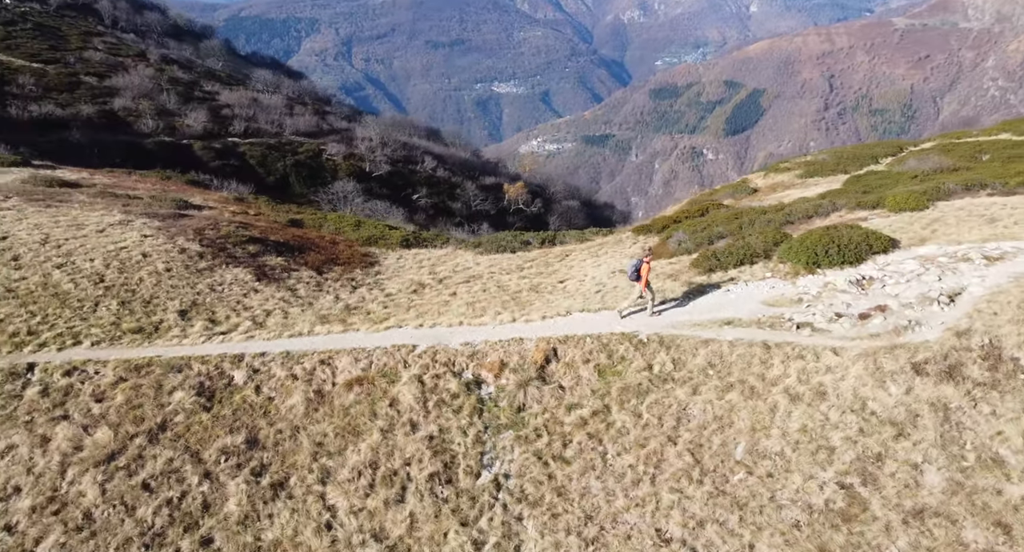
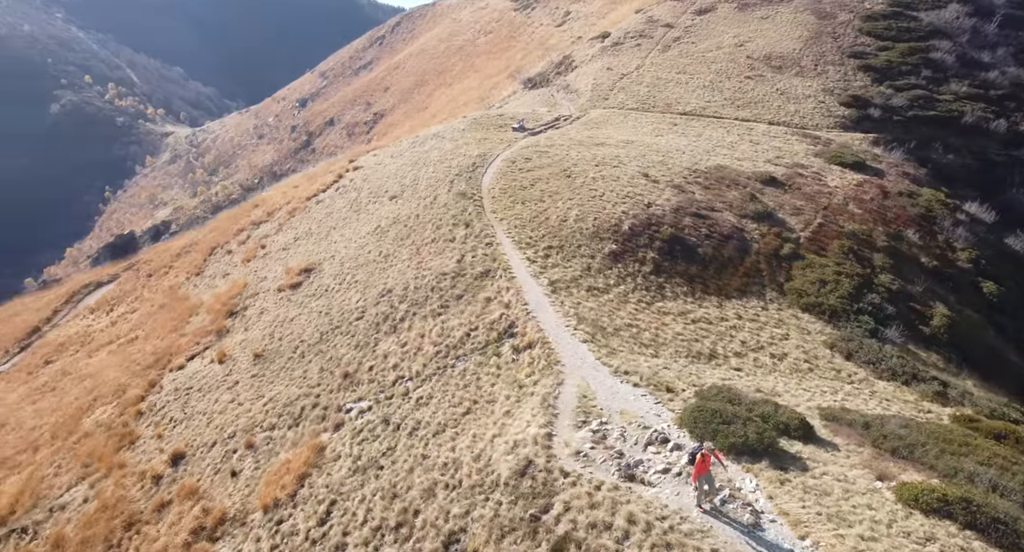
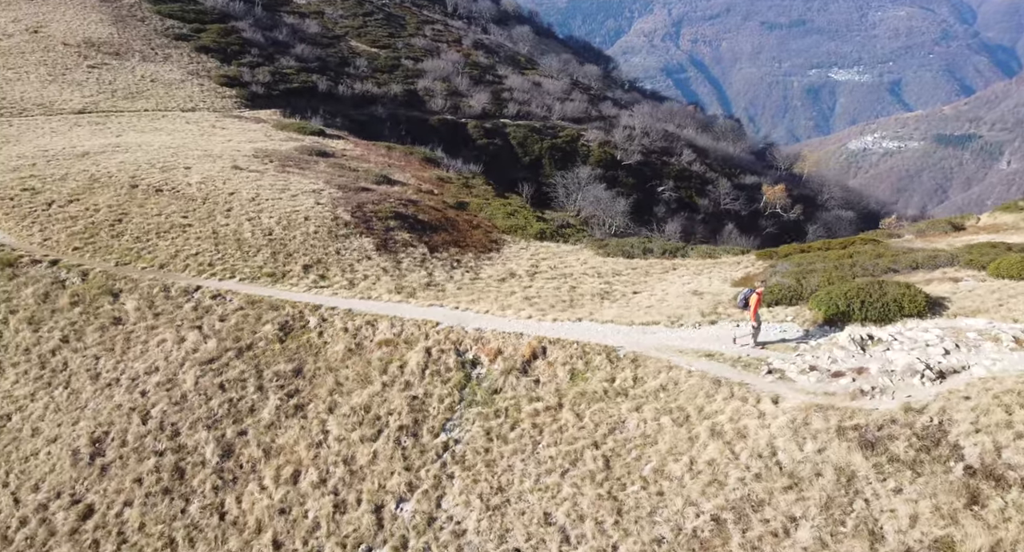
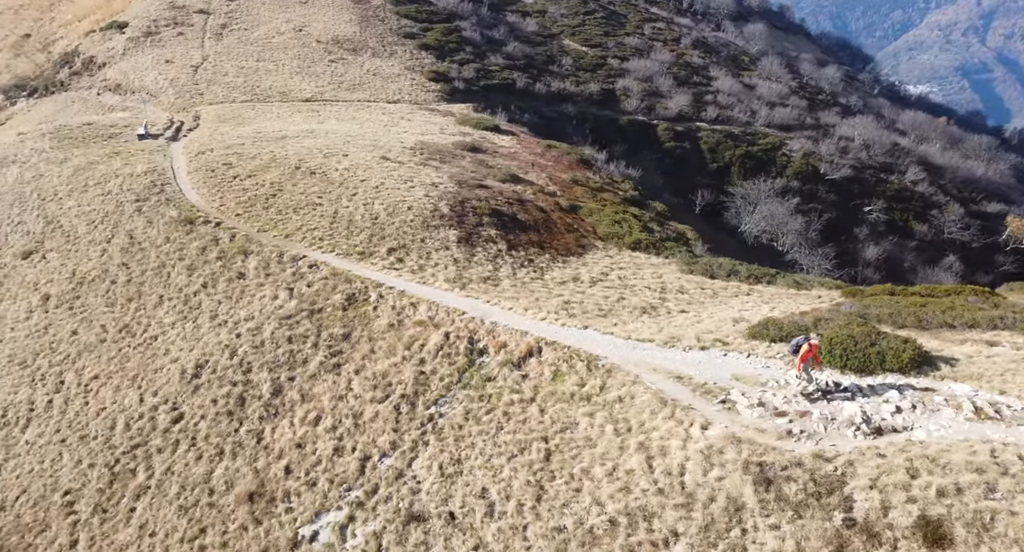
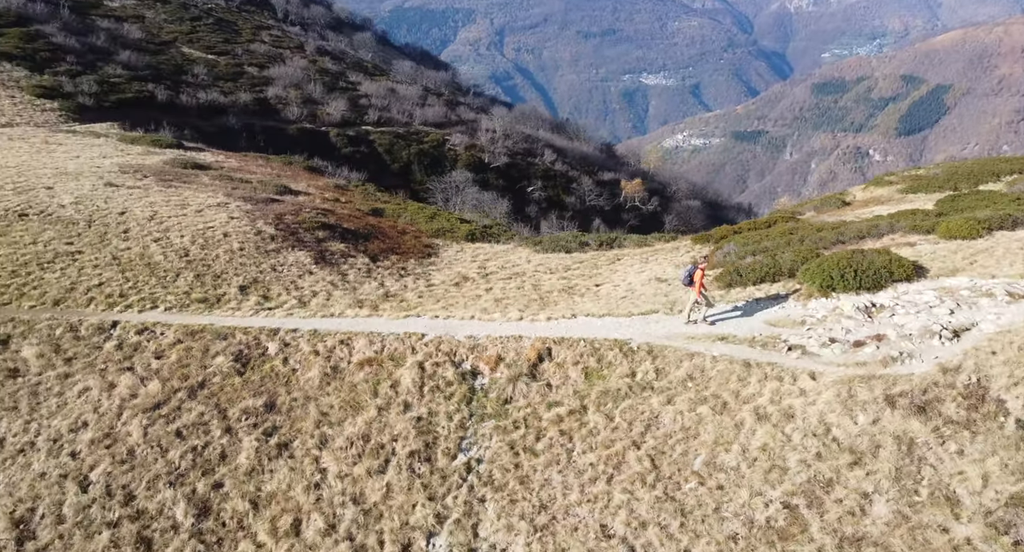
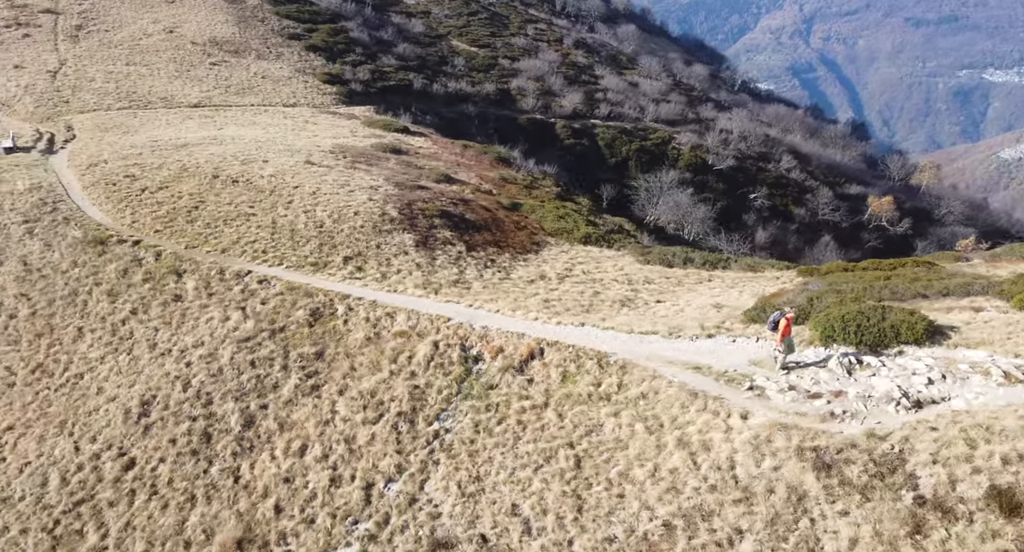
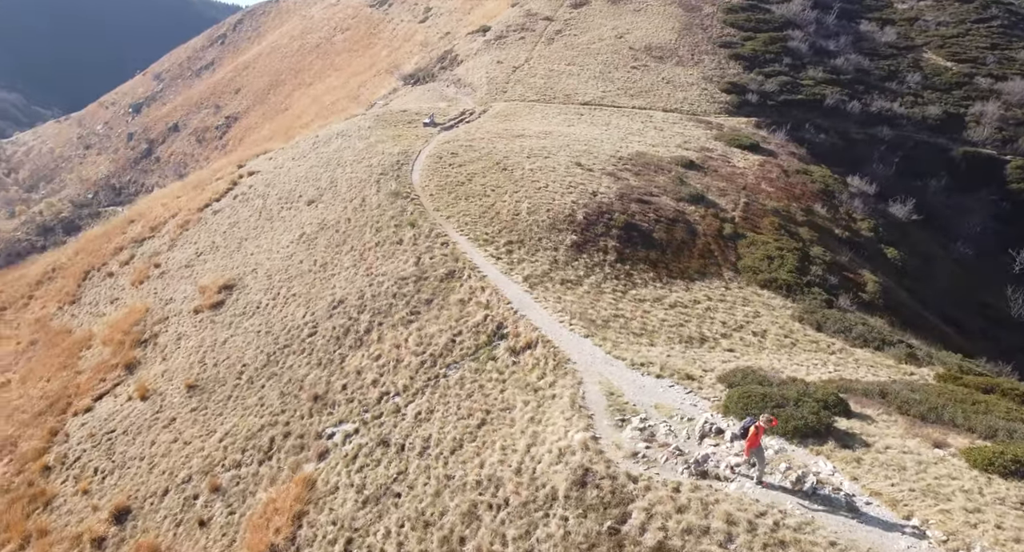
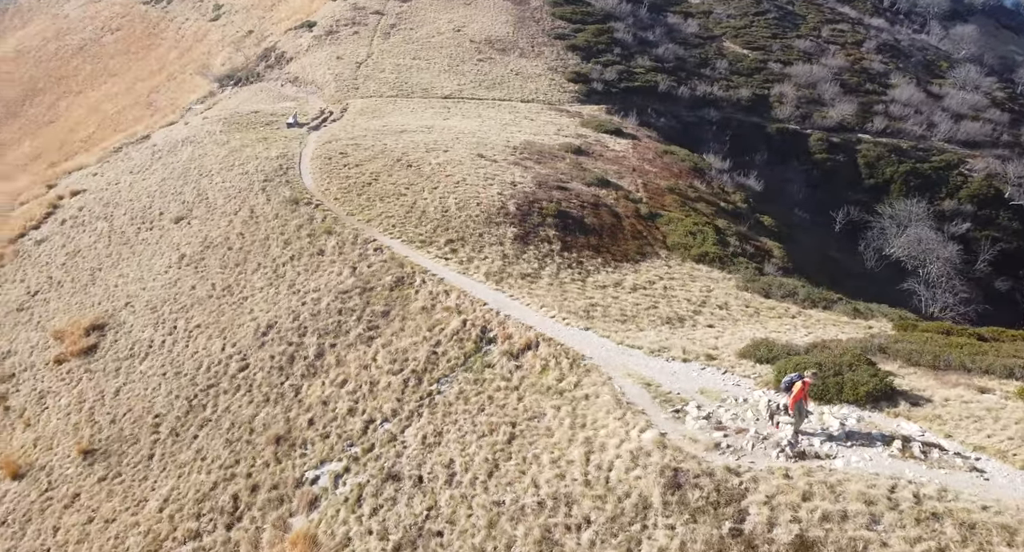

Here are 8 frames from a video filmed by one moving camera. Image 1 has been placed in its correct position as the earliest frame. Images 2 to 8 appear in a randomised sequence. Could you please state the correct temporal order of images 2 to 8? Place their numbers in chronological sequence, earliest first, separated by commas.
5, 3, 6, 4, 8, 7, 2
